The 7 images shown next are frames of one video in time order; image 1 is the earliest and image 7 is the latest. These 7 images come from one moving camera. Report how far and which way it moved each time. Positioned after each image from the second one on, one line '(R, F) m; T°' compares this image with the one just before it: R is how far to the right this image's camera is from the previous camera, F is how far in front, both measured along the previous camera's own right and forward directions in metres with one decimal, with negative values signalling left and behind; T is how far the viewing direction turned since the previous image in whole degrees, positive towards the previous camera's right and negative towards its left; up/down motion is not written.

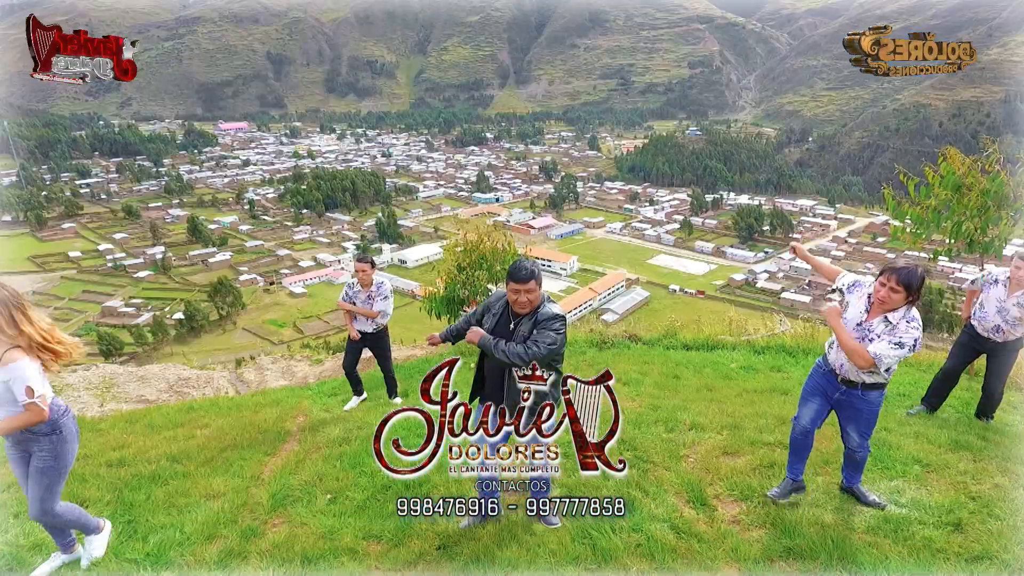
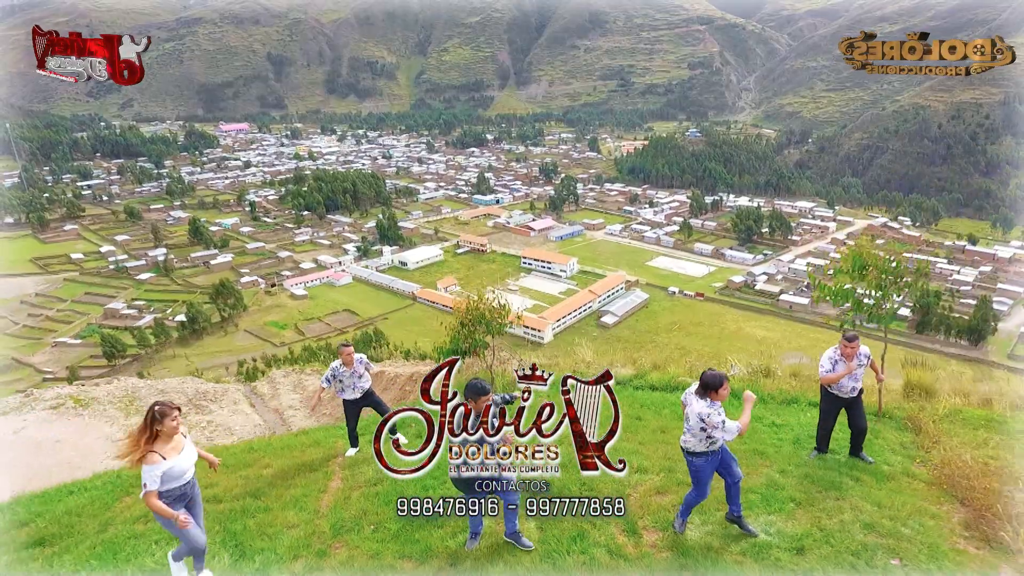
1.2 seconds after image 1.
(0.0, -0.3) m; 0°
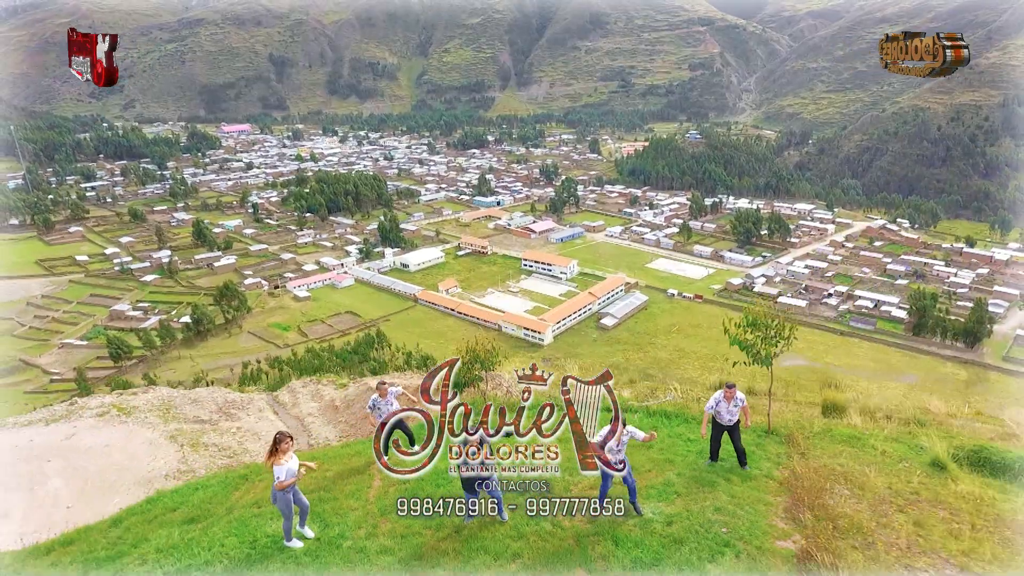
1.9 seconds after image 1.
(0.0, -0.5) m; 0°
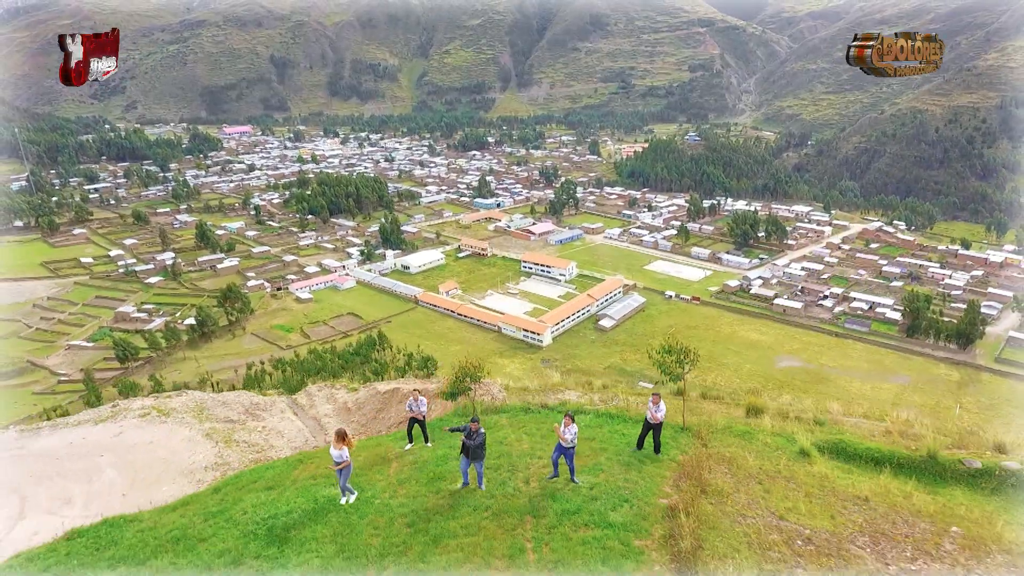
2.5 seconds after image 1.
(+0.1, -0.6) m; 0°
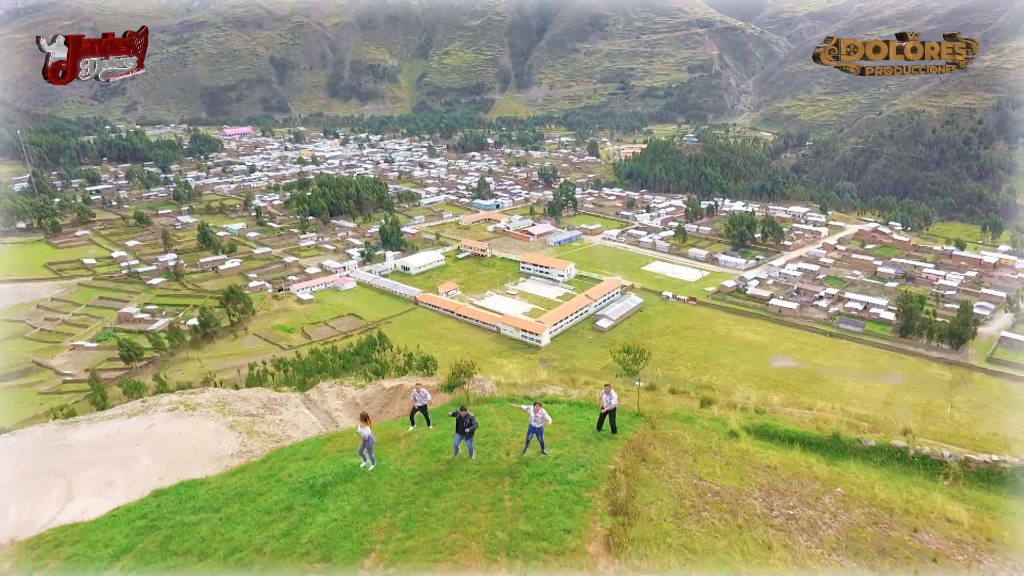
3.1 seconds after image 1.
(+0.1, -0.6) m; 0°
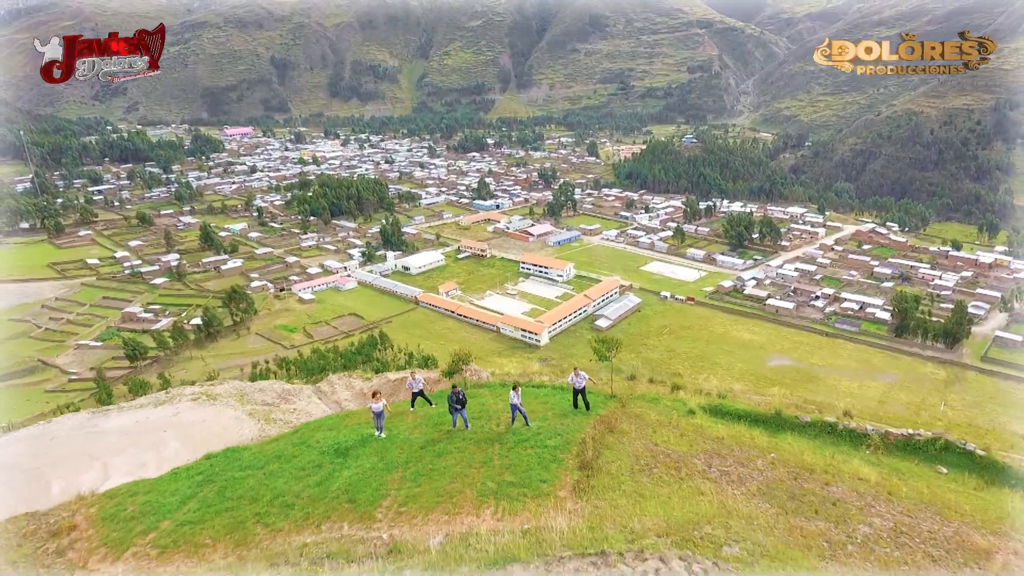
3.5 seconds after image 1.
(+0.1, -0.5) m; 0°
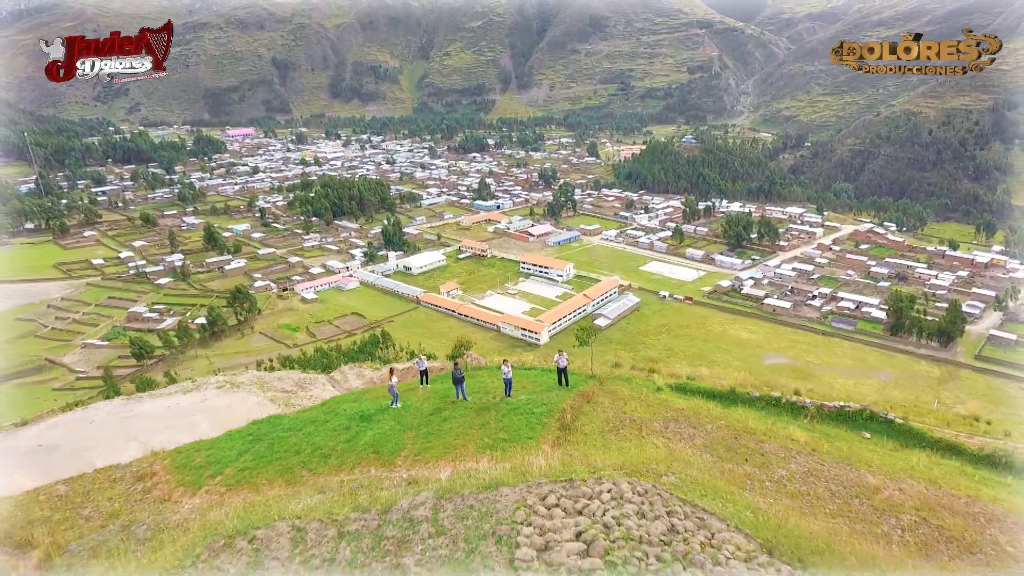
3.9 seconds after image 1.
(0.0, -0.6) m; 0°
